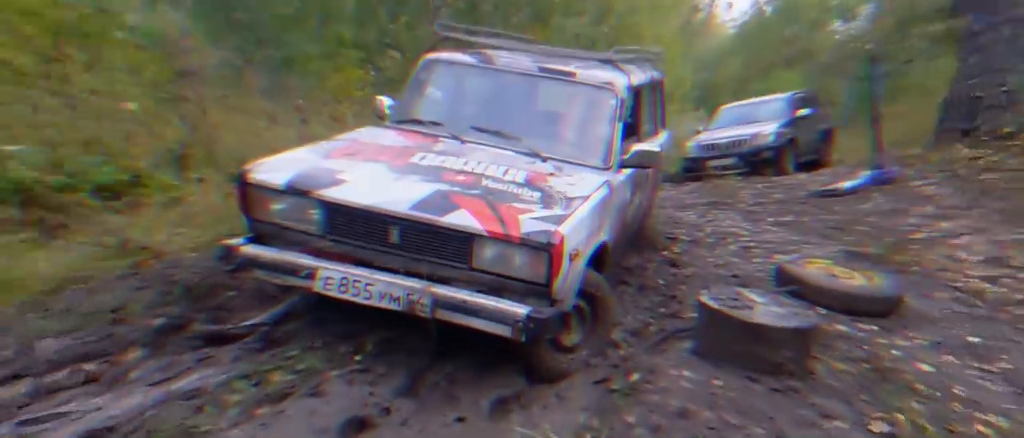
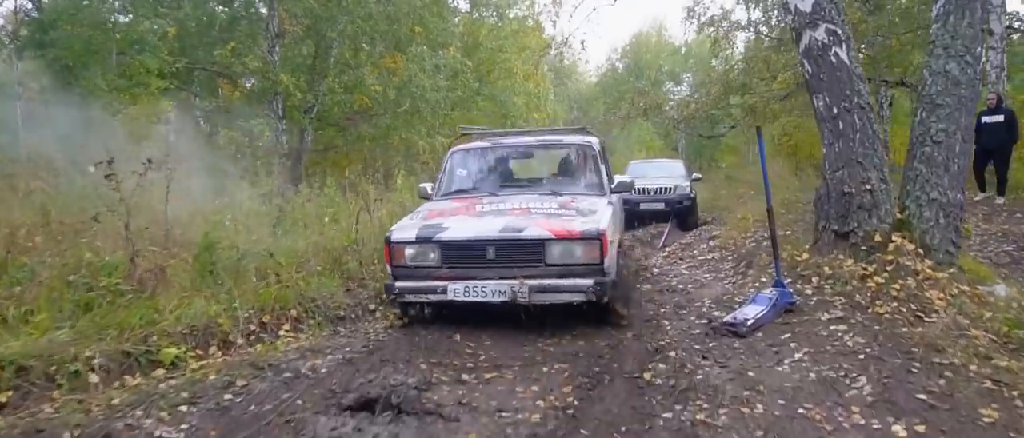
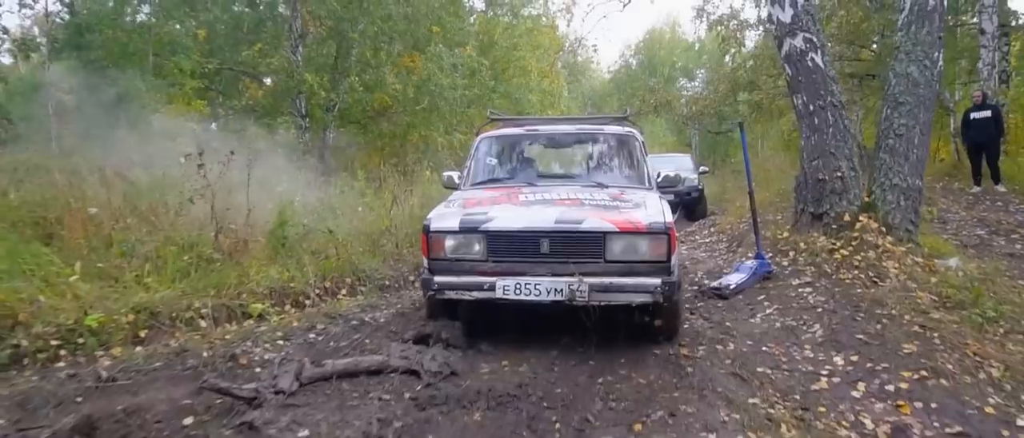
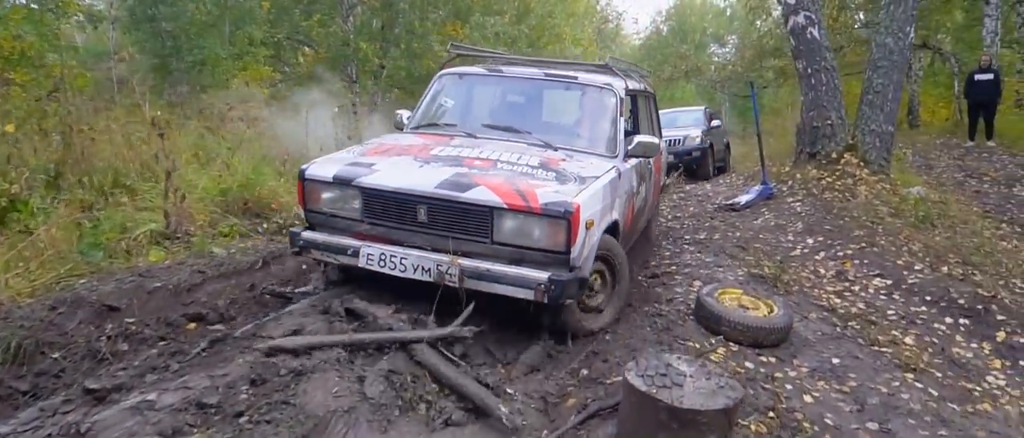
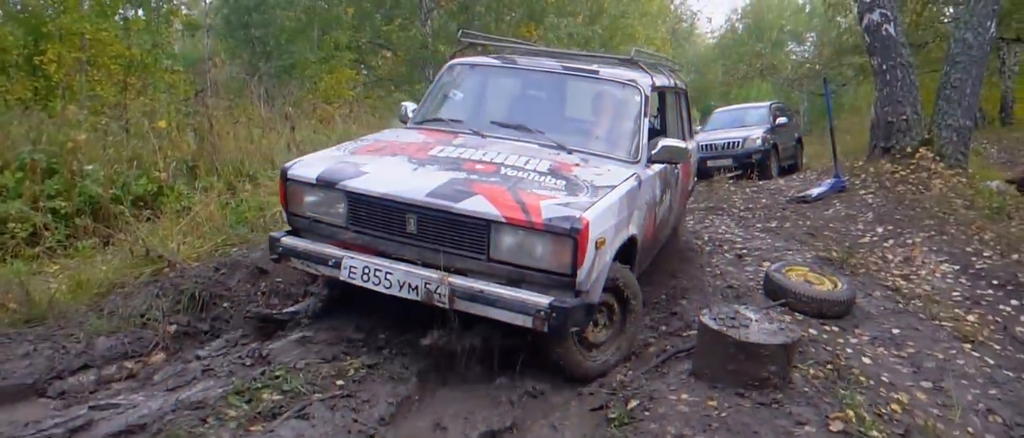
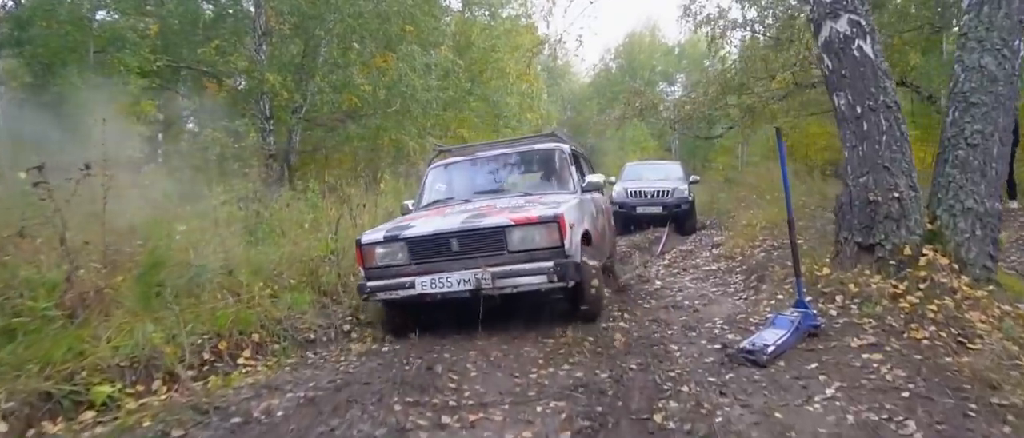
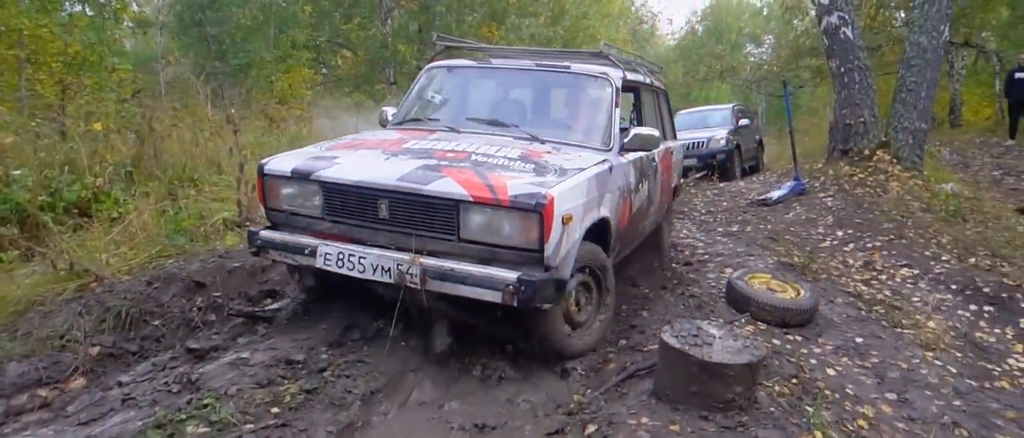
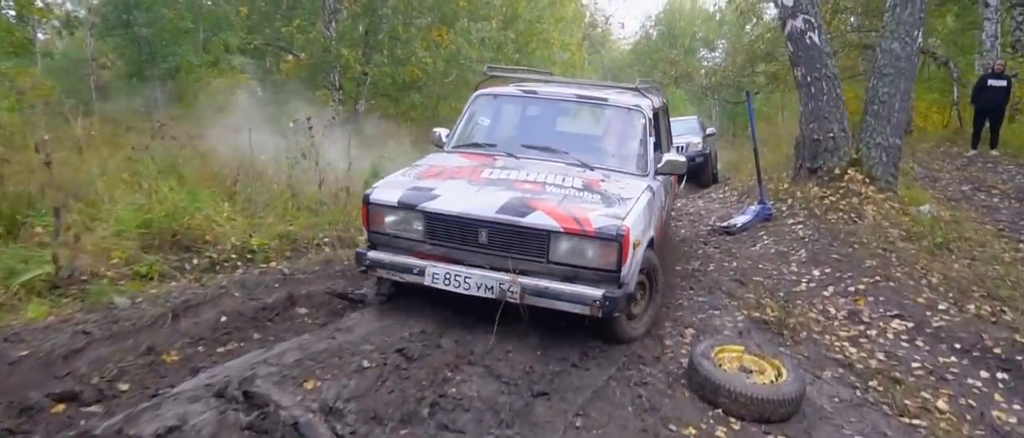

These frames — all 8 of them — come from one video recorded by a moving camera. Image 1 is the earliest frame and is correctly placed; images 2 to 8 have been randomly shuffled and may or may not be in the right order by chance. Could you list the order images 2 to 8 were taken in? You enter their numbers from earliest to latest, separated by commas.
5, 7, 4, 8, 3, 2, 6
